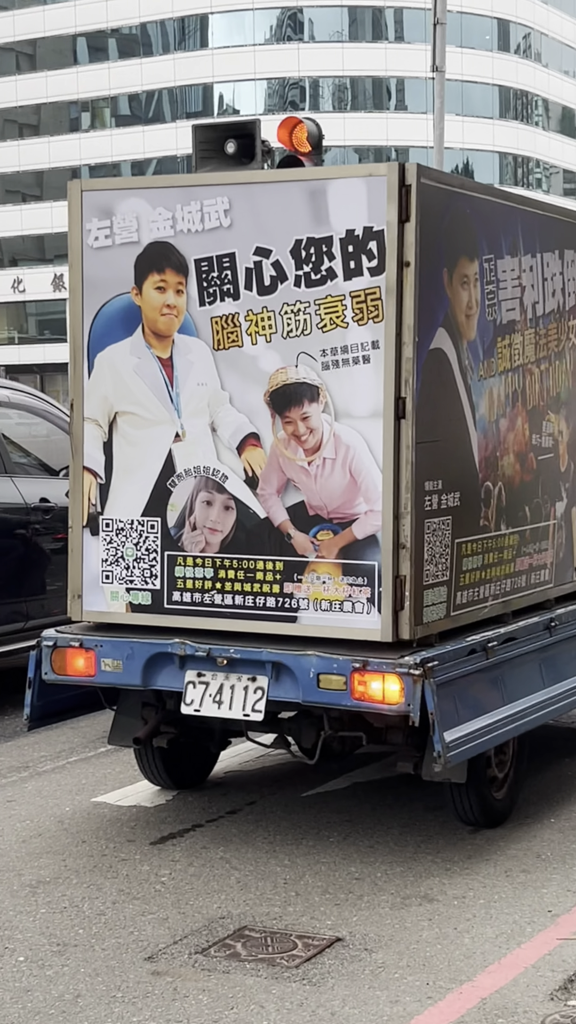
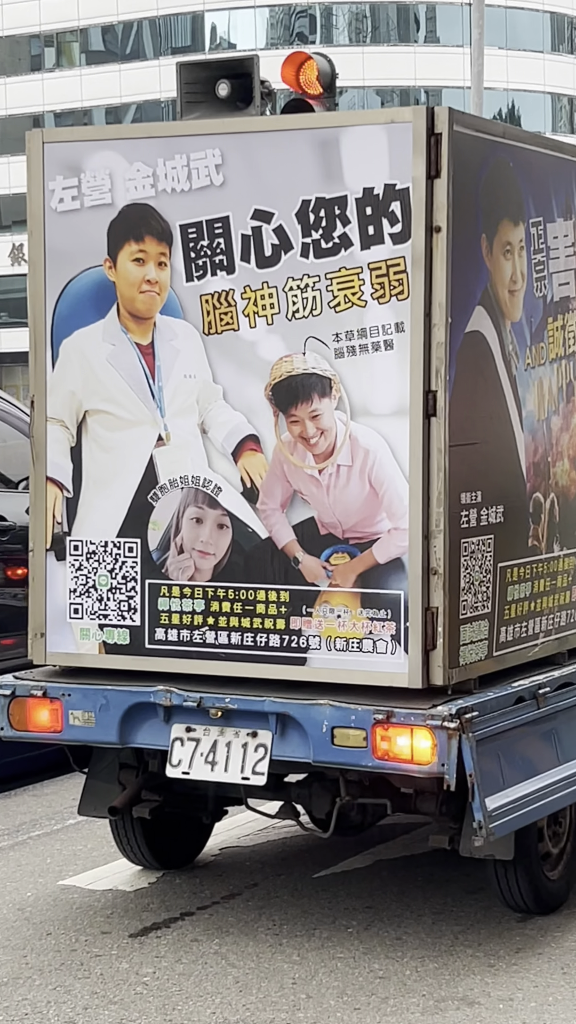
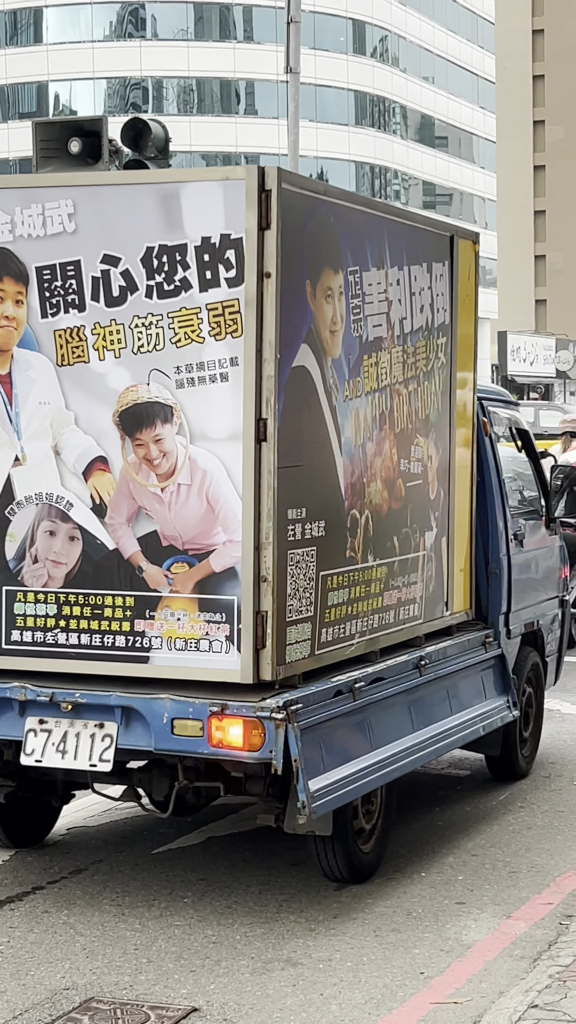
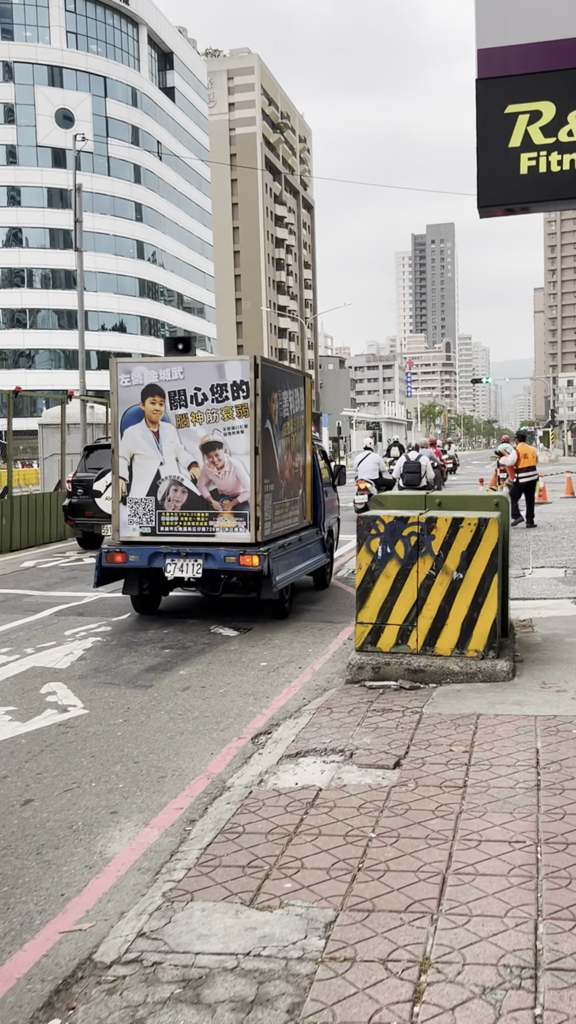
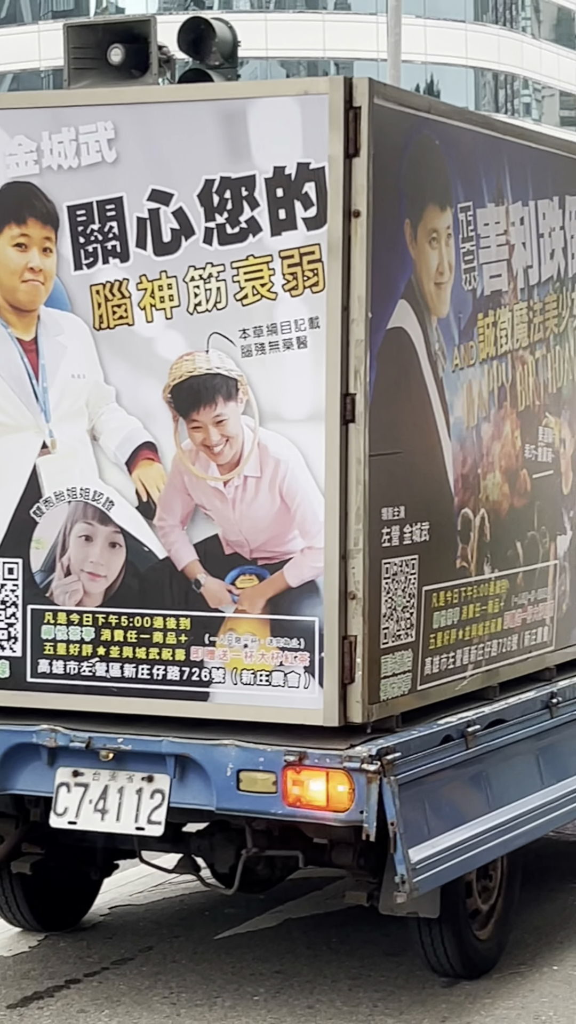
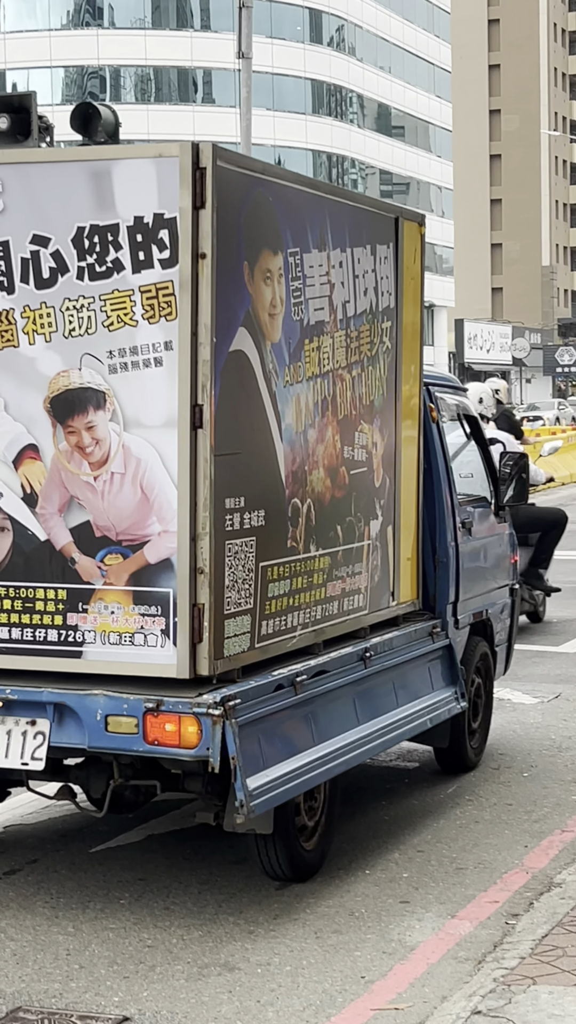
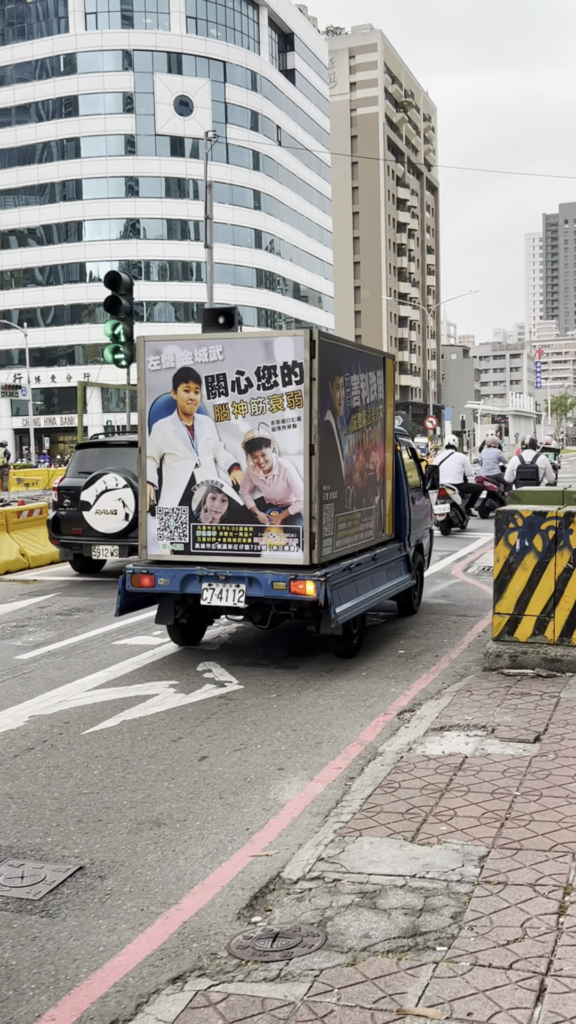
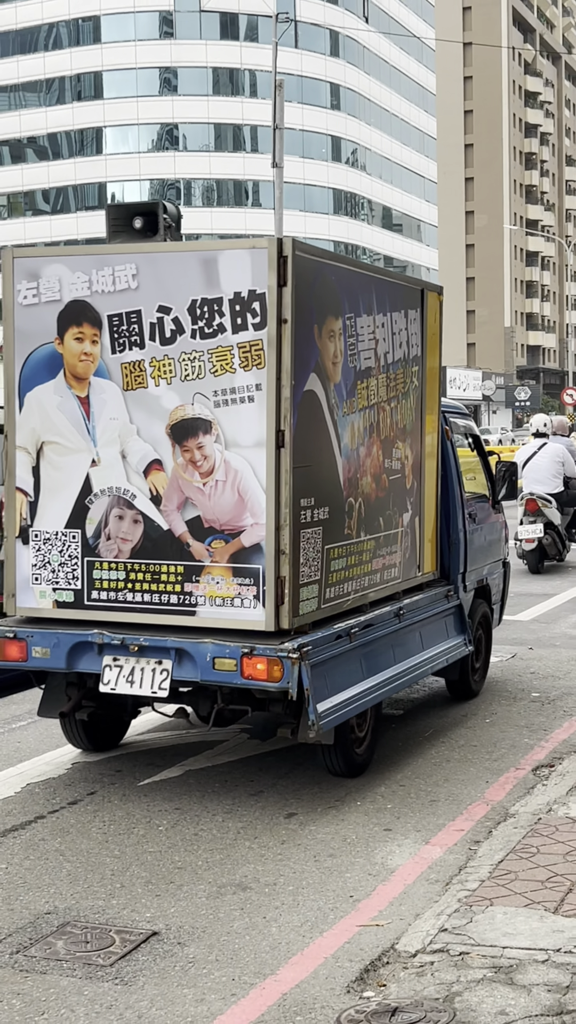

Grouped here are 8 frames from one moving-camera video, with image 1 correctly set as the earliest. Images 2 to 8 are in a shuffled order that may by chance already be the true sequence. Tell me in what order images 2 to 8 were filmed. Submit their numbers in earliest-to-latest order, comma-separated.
2, 5, 3, 6, 8, 7, 4
